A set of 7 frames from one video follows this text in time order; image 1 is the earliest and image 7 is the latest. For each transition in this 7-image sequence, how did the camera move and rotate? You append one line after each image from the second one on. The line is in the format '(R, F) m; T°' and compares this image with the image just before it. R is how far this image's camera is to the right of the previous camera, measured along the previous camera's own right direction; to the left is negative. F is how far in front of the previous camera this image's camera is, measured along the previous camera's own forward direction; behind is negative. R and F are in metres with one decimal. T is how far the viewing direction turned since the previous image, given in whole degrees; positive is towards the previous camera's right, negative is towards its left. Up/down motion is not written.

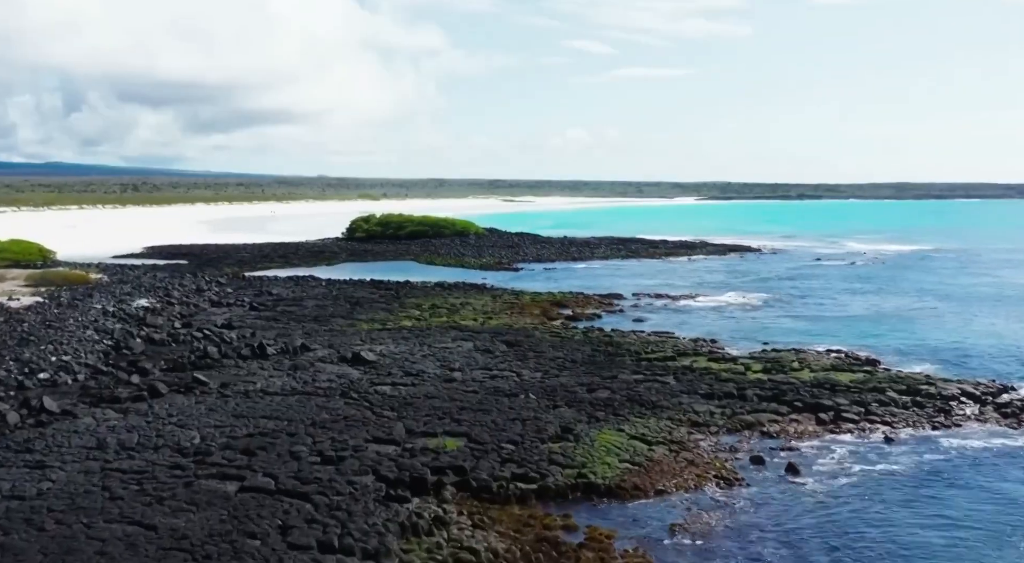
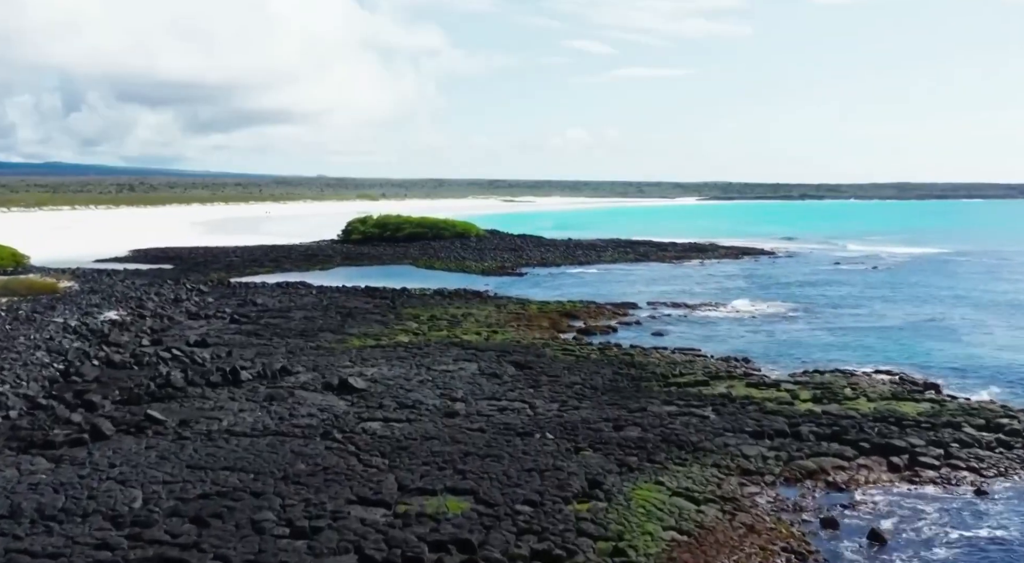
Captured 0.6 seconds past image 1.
(-0.2, +3.0) m; 0°
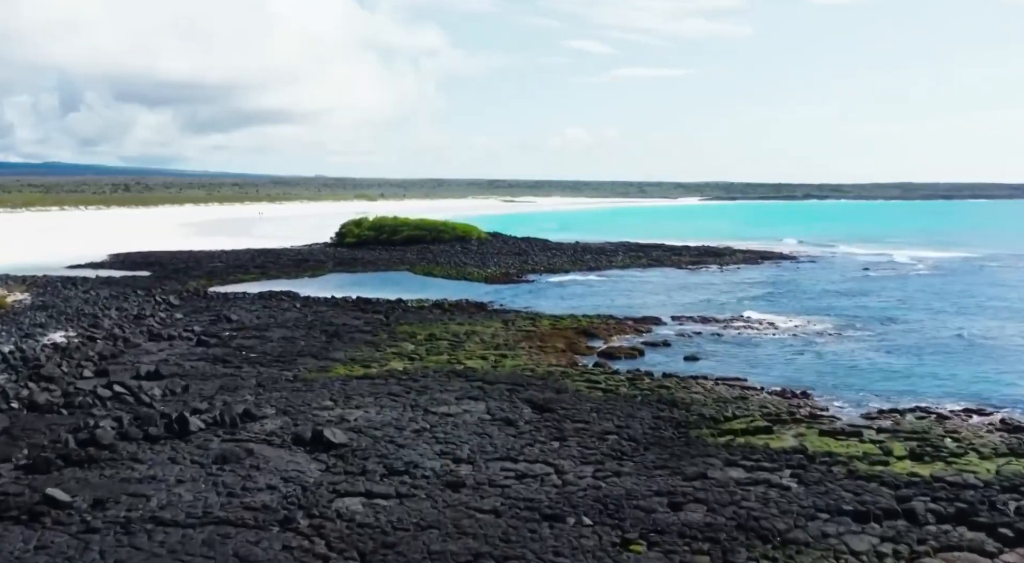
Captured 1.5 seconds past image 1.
(-0.3, +4.1) m; 0°
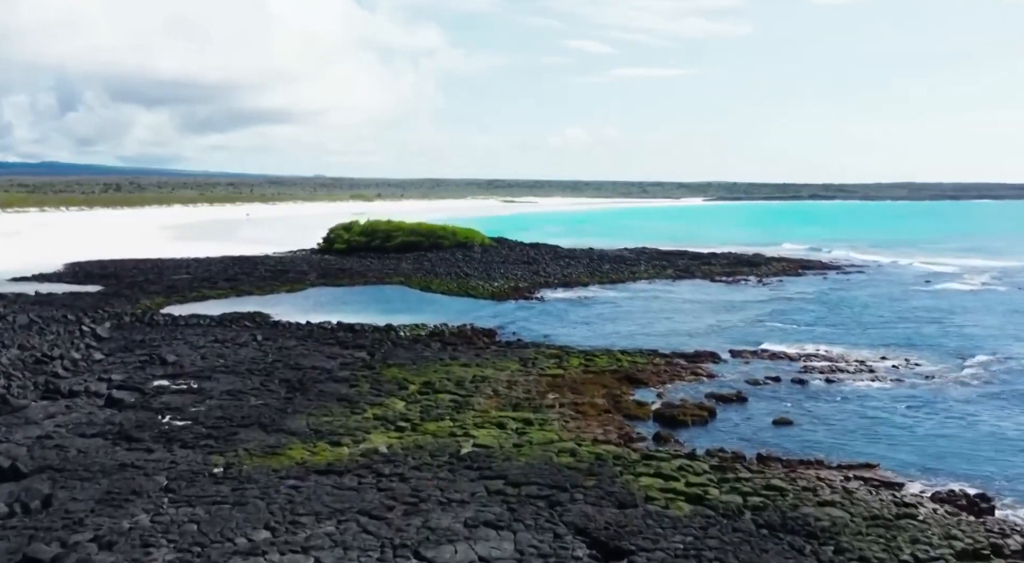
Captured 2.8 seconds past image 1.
(-0.5, +7.0) m; 0°
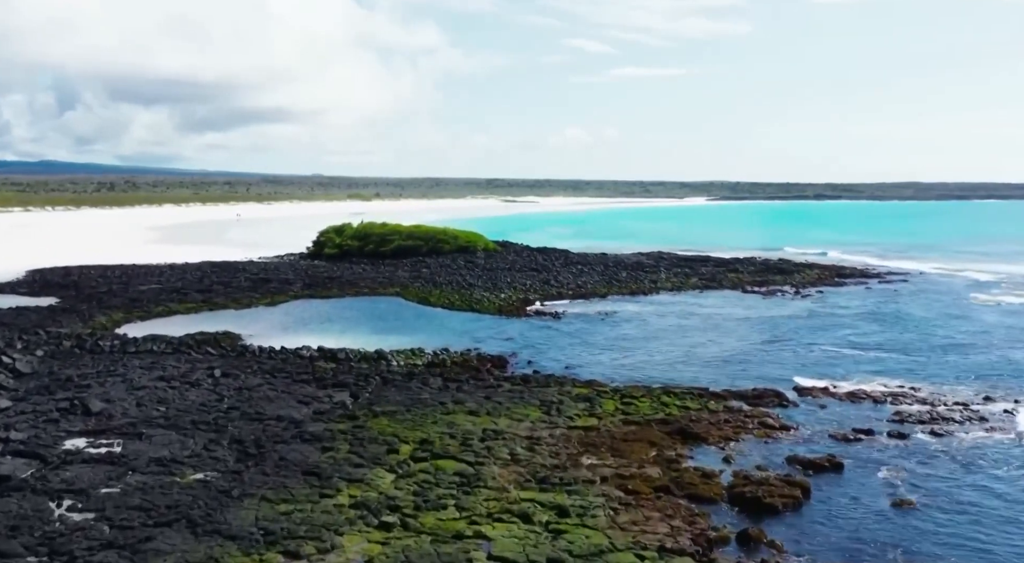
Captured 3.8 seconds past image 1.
(-0.4, +5.0) m; 0°
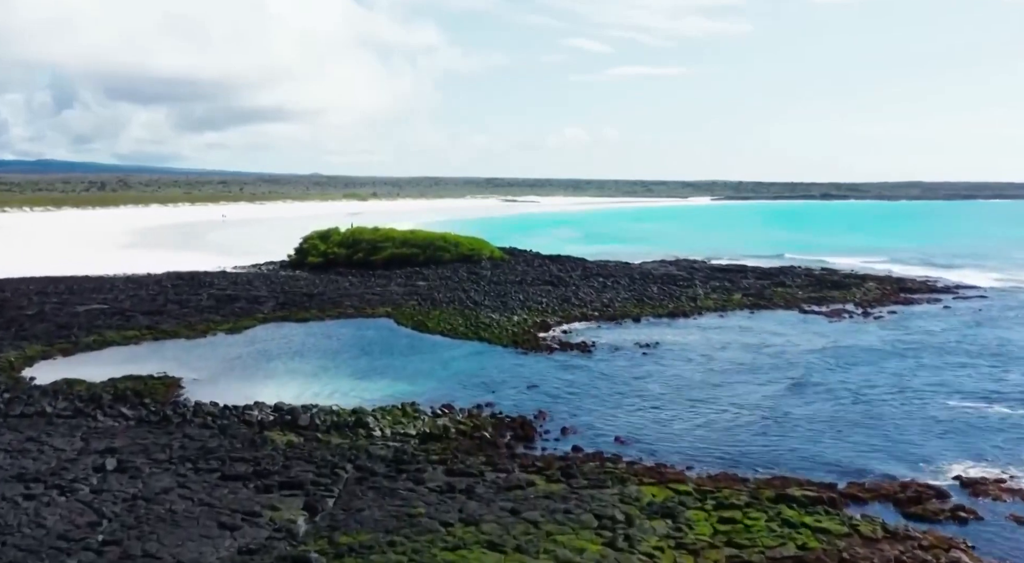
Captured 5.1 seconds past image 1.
(-0.6, +7.0) m; 0°
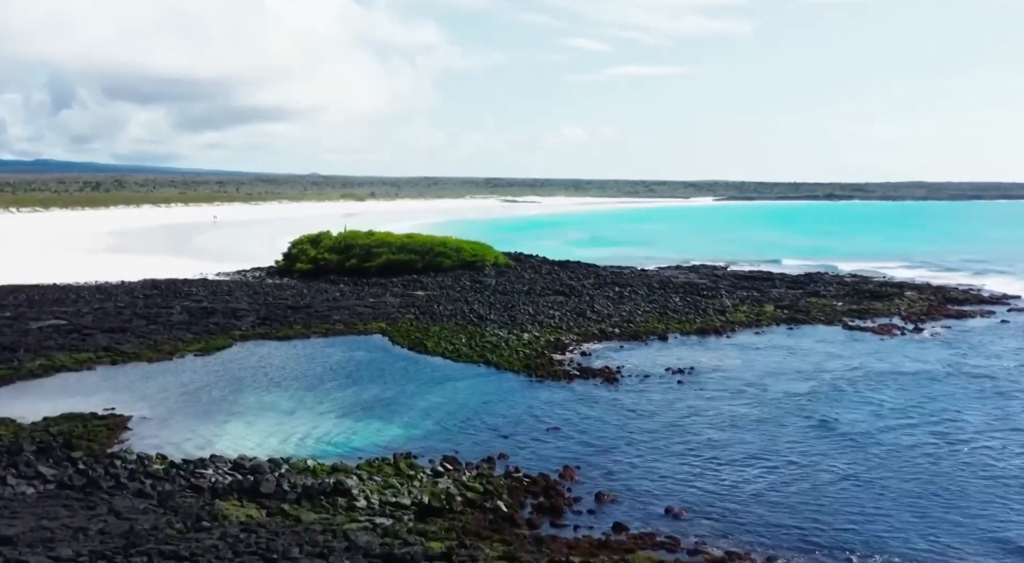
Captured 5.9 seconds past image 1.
(-0.3, +3.9) m; 0°
